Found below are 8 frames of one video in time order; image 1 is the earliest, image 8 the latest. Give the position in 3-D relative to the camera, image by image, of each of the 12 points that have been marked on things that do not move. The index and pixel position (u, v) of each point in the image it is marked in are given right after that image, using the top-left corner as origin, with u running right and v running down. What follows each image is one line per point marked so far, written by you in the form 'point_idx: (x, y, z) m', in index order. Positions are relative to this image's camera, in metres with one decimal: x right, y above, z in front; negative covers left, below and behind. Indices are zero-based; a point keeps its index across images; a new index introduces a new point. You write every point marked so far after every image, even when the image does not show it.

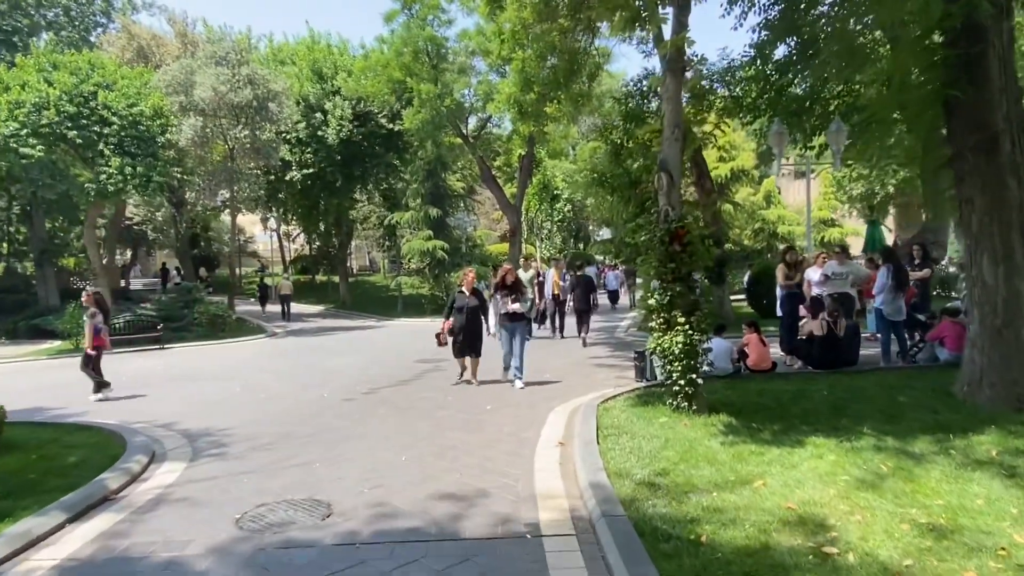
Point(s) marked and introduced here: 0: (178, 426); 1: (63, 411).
0: (-4.5, -1.9, +8.9) m
1: (-7.0, -1.9, +10.3) m
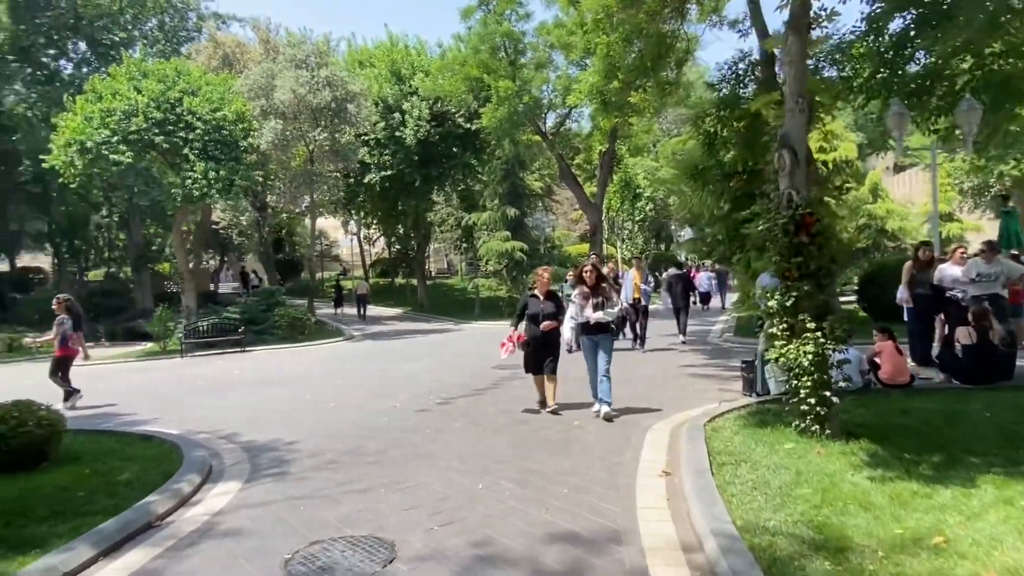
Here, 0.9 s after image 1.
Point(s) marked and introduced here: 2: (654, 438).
0: (-3.4, -1.9, +8.3) m
1: (-5.7, -2.0, +9.9) m
2: (+1.7, -1.7, +7.6) m
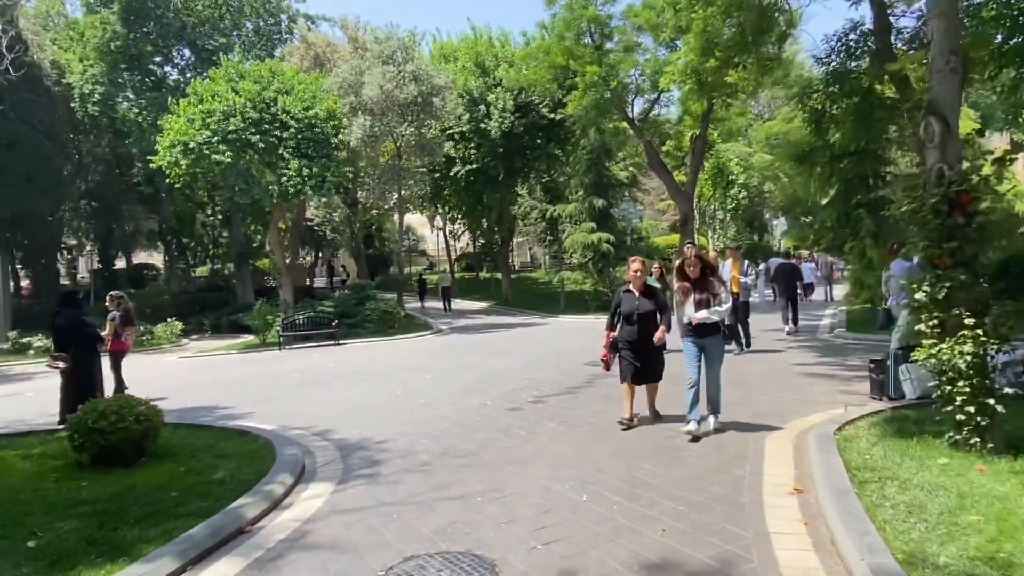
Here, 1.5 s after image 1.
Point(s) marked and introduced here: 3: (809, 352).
0: (-2.2, -1.8, +8.1) m
1: (-4.3, -1.9, +10.0) m
2: (+2.7, -1.7, +6.8) m
3: (+6.0, -1.3, +13.4) m
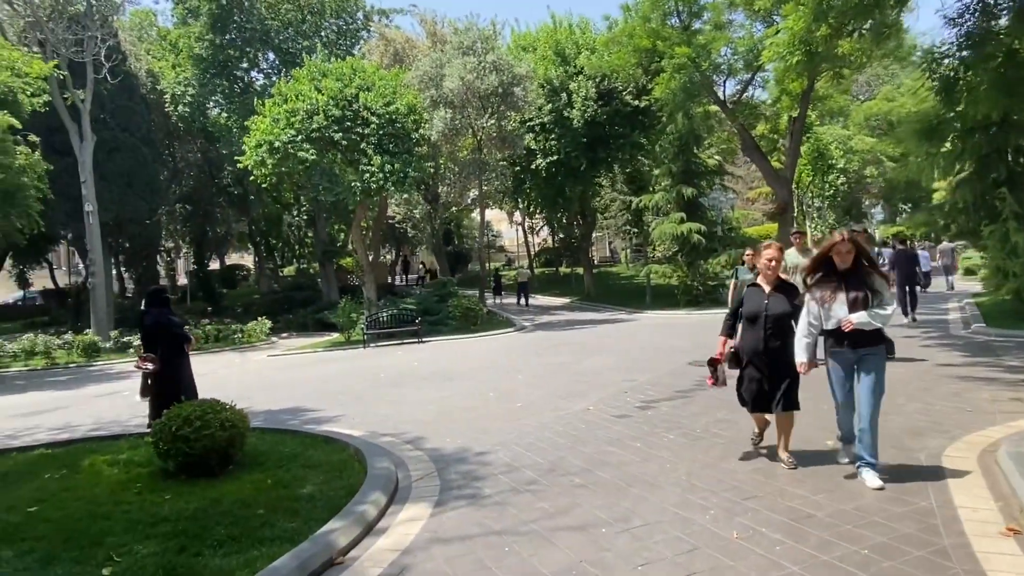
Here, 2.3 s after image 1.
0: (-1.0, -1.8, +7.4) m
1: (-2.8, -1.8, +9.6) m
2: (+3.8, -1.5, +5.6) m
3: (+7.8, -1.1, +11.8) m
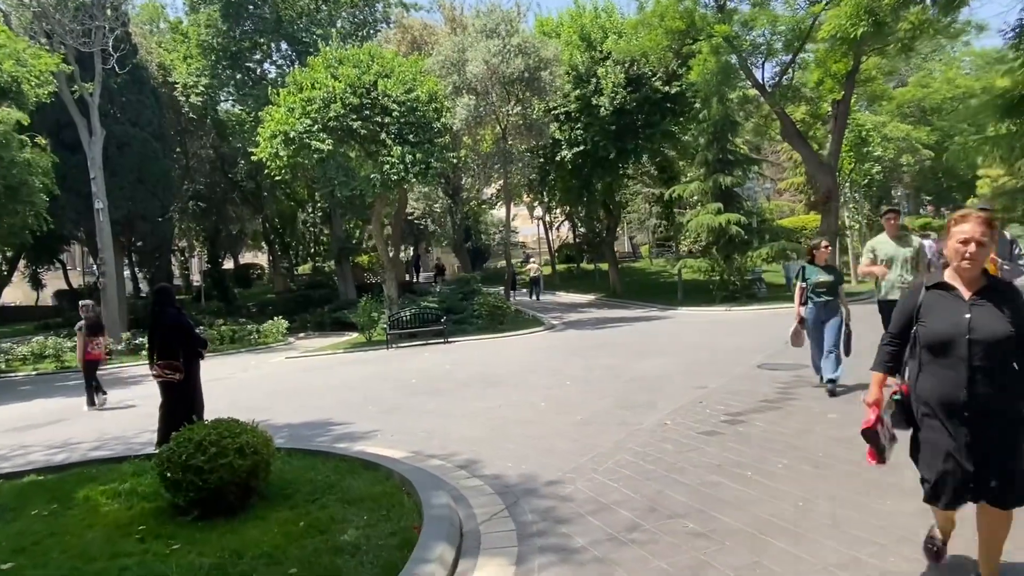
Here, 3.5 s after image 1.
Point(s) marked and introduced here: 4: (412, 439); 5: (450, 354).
0: (-0.2, -1.7, +6.2) m
1: (-2.1, -1.8, +8.4) m
2: (+4.5, -1.5, +4.3) m
3: (+8.6, -1.0, +10.4) m
4: (-1.2, -1.7, +7.6) m
5: (-1.6, -1.7, +16.7) m
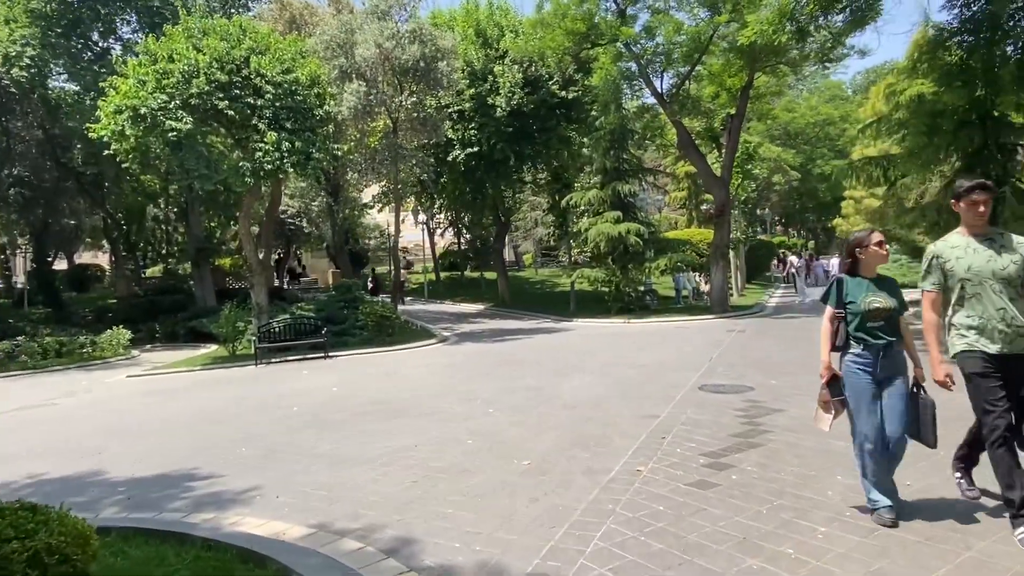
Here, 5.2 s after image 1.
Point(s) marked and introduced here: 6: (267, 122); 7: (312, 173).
0: (-0.6, -1.8, +4.4) m
1: (-2.8, -1.9, +6.2) m
2: (+4.4, -1.6, +3.4) m
3: (+7.3, -1.2, +10.2) m
4: (-1.7, -1.8, +5.6) m
5: (-3.8, -1.8, +14.4) m
6: (-6.8, +4.6, +18.4) m
7: (-5.7, +3.3, +19.0) m
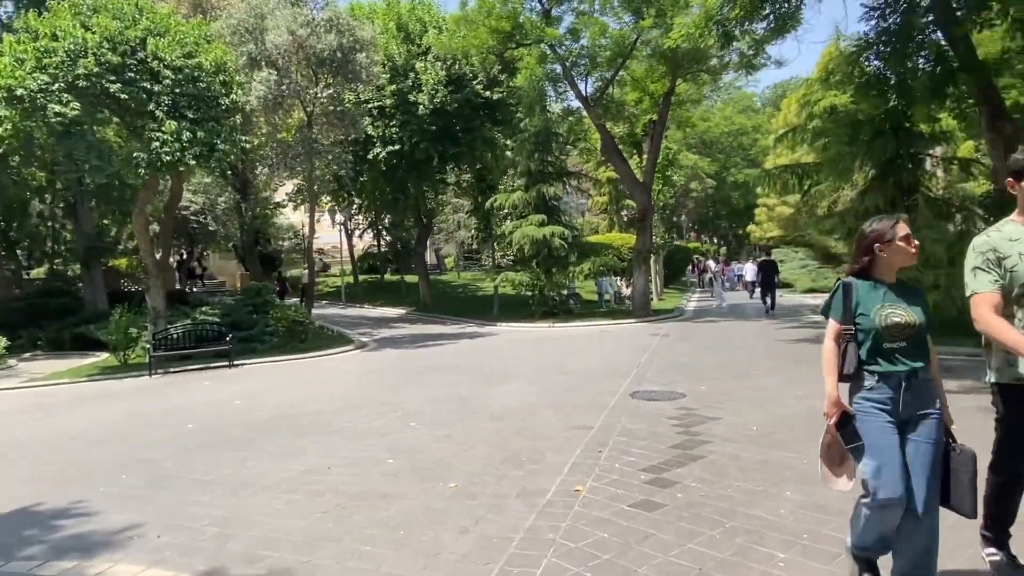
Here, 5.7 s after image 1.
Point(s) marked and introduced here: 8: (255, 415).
0: (-1.0, -1.8, +3.6) m
1: (-3.4, -1.9, +5.2) m
2: (+4.1, -1.6, +3.3) m
3: (+6.2, -1.3, +10.4) m
4: (-2.3, -1.8, +4.7) m
5: (-5.4, -1.9, +13.2) m
6: (-8.9, +4.6, +16.9) m
7: (-7.8, +3.2, +17.5) m
8: (-3.8, -1.9, +9.6) m
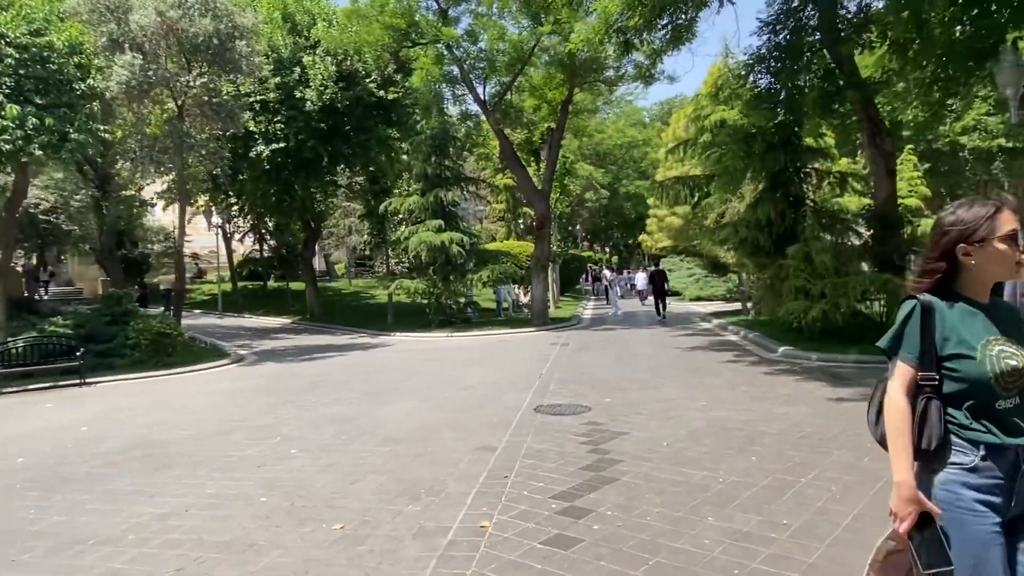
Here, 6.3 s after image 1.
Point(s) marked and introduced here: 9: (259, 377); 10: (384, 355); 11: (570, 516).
0: (-1.4, -1.8, +2.8) m
1: (-4.1, -2.0, +3.9) m
2: (+3.6, -1.7, +3.2) m
3: (+4.6, -1.5, +10.5) m
4: (-2.9, -1.9, +3.6) m
5: (-7.3, -2.0, +11.5) m
6: (-11.3, +4.4, +14.7) m
7: (-10.4, +3.1, +15.5) m
8: (-5.1, -2.0, +8.2) m
9: (-5.4, -1.9, +14.3) m
10: (-3.4, -1.7, +17.3) m
11: (+0.4, -1.7, +5.0) m
